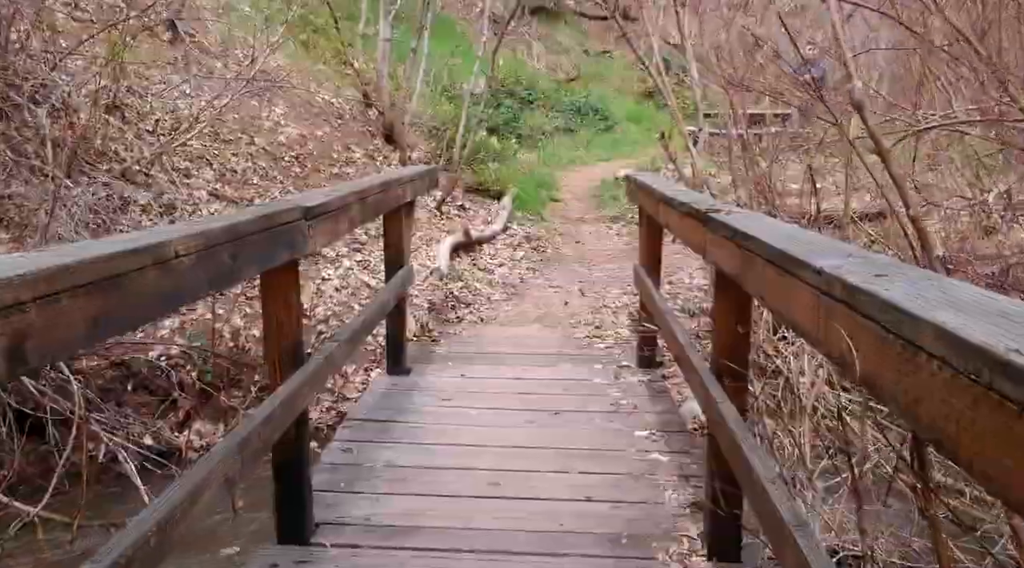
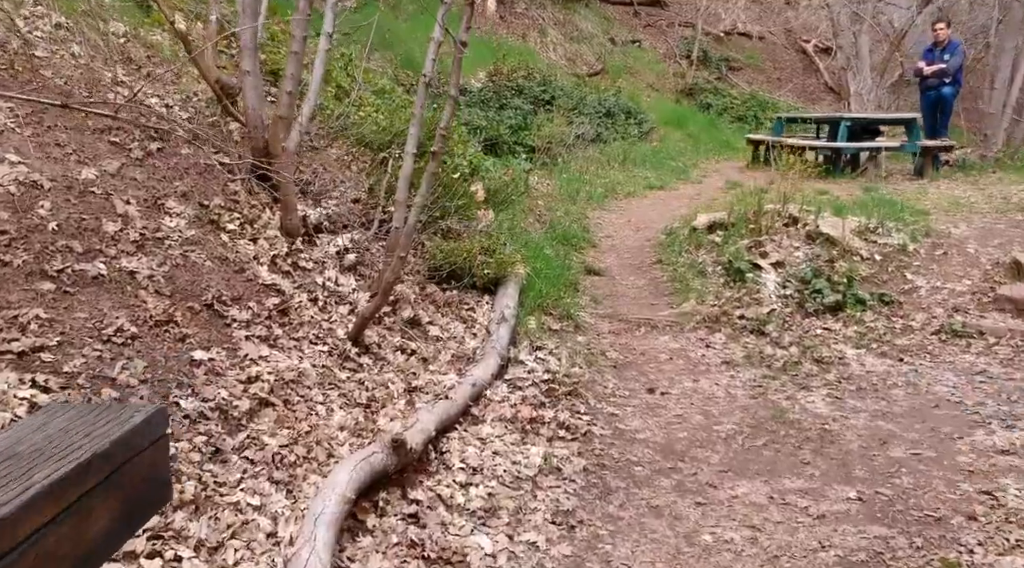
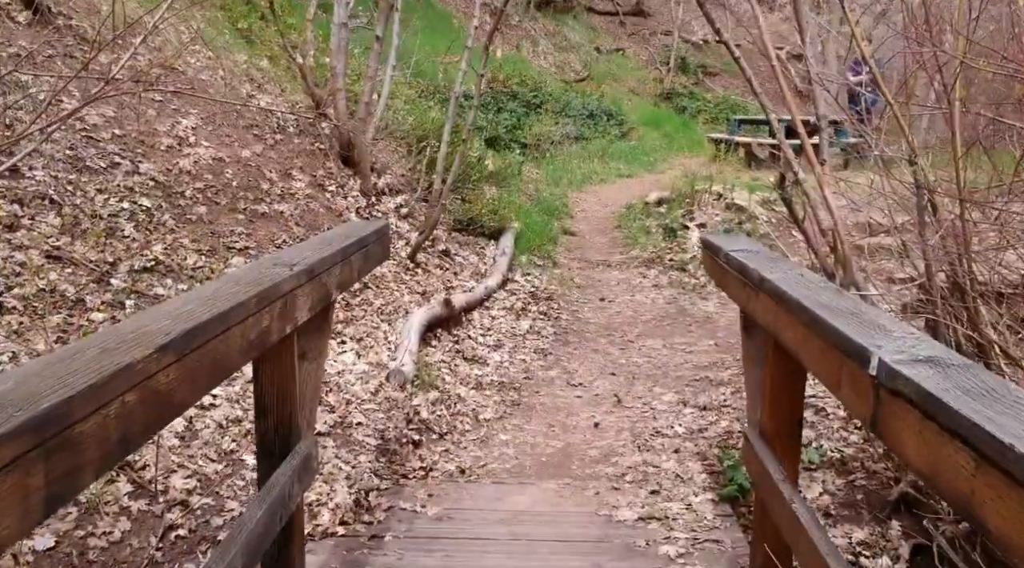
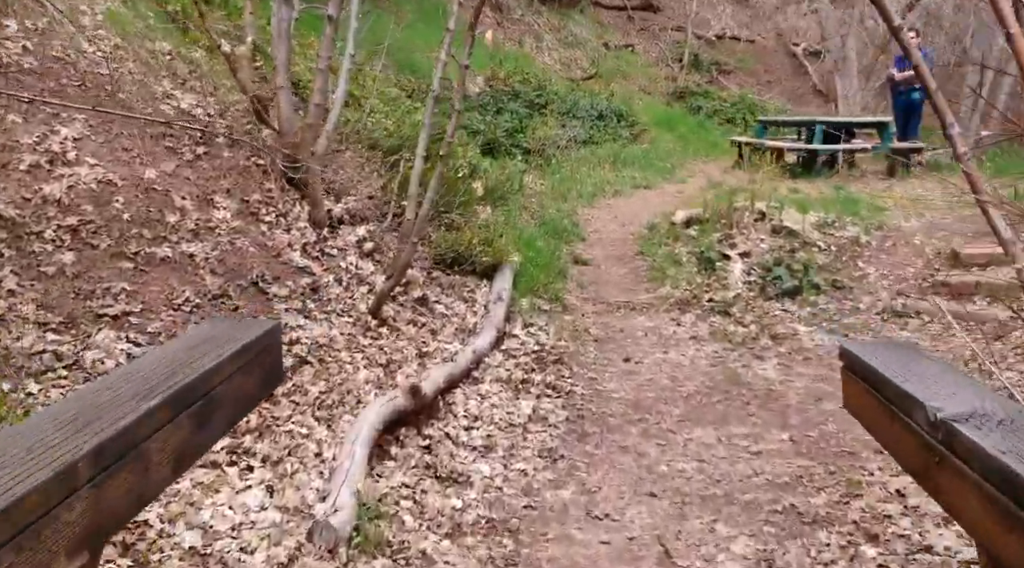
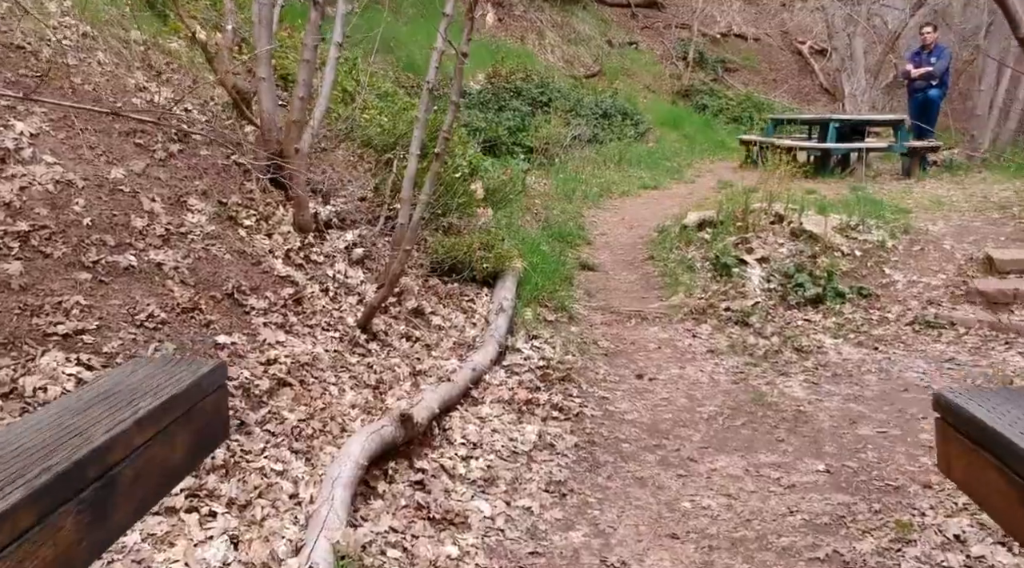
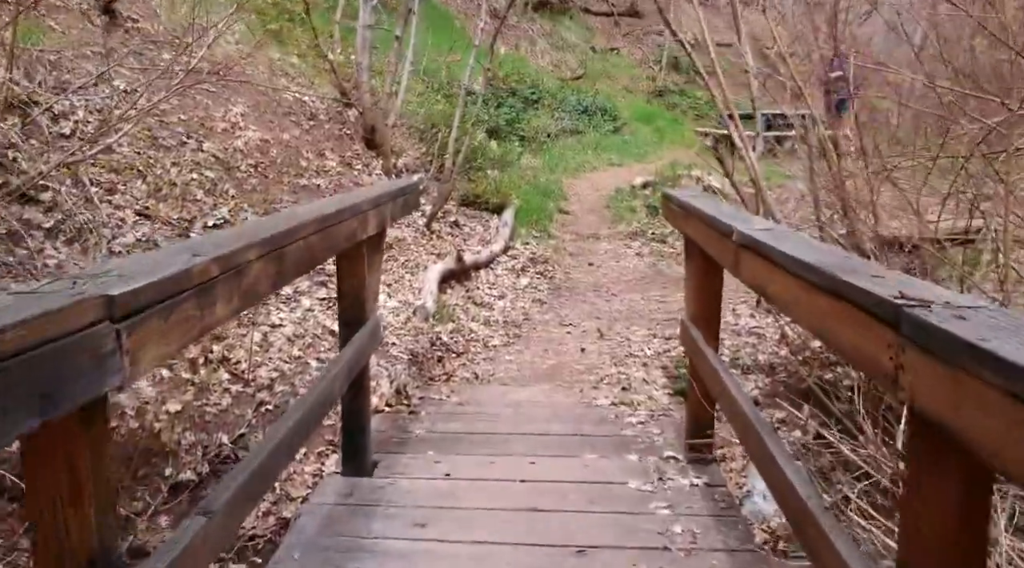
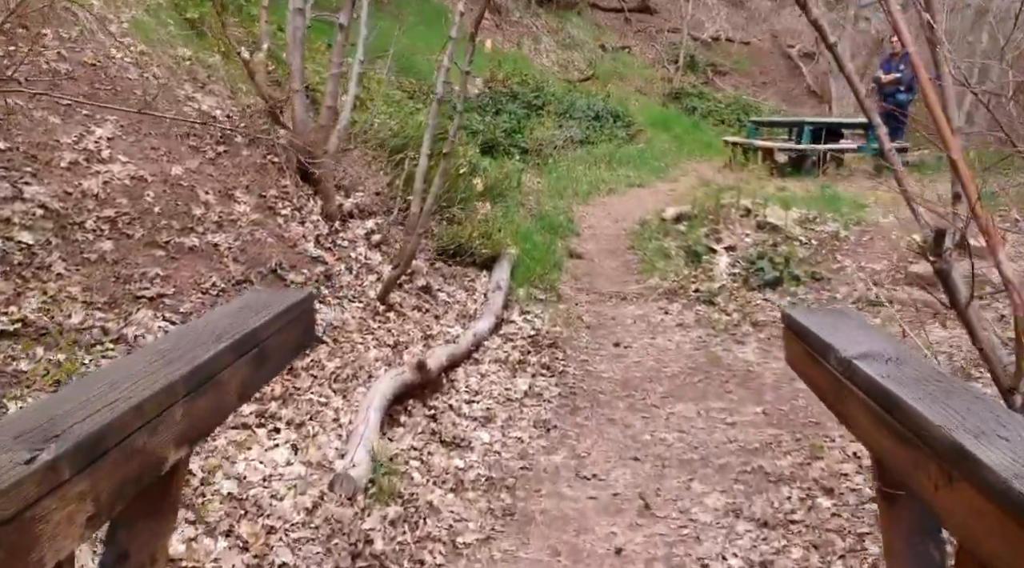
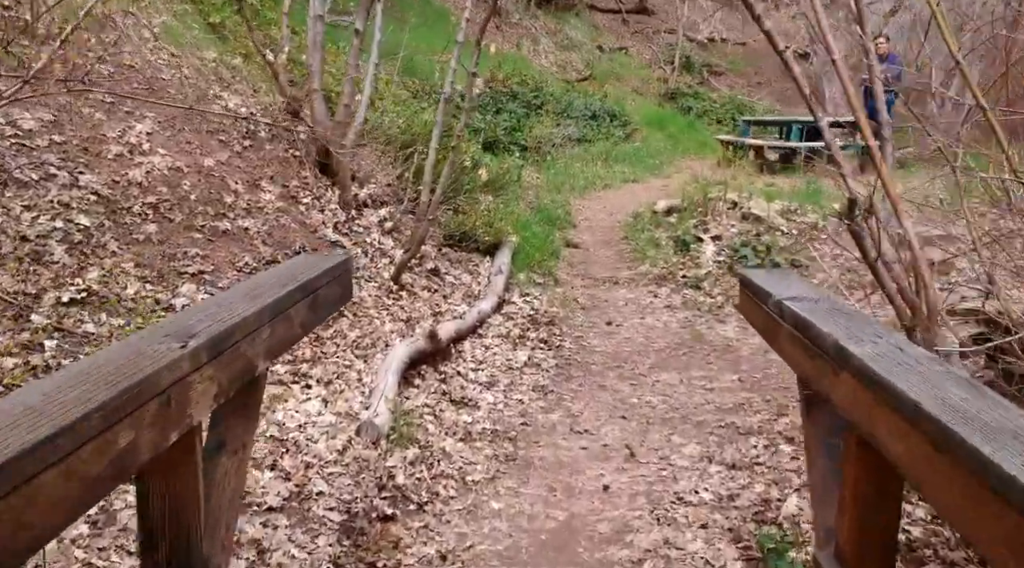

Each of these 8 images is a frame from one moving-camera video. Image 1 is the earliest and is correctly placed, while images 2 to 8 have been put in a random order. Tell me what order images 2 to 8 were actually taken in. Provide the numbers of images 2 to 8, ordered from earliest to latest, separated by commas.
6, 3, 8, 7, 4, 5, 2
